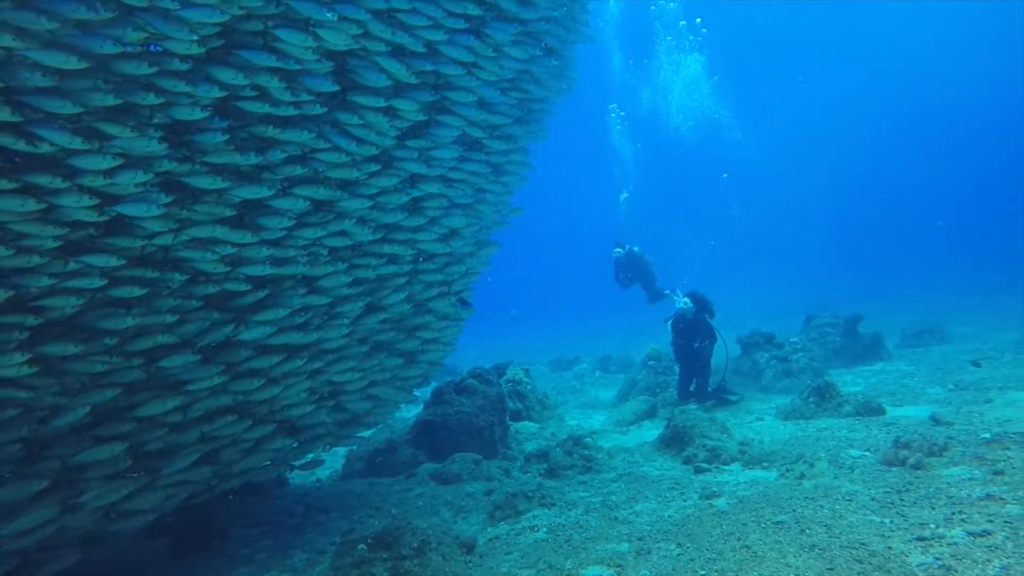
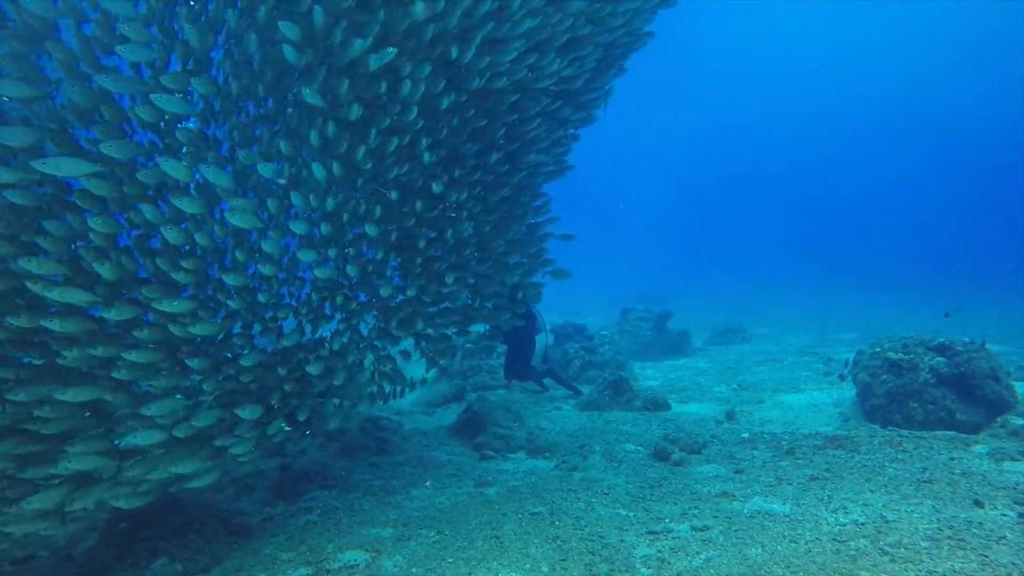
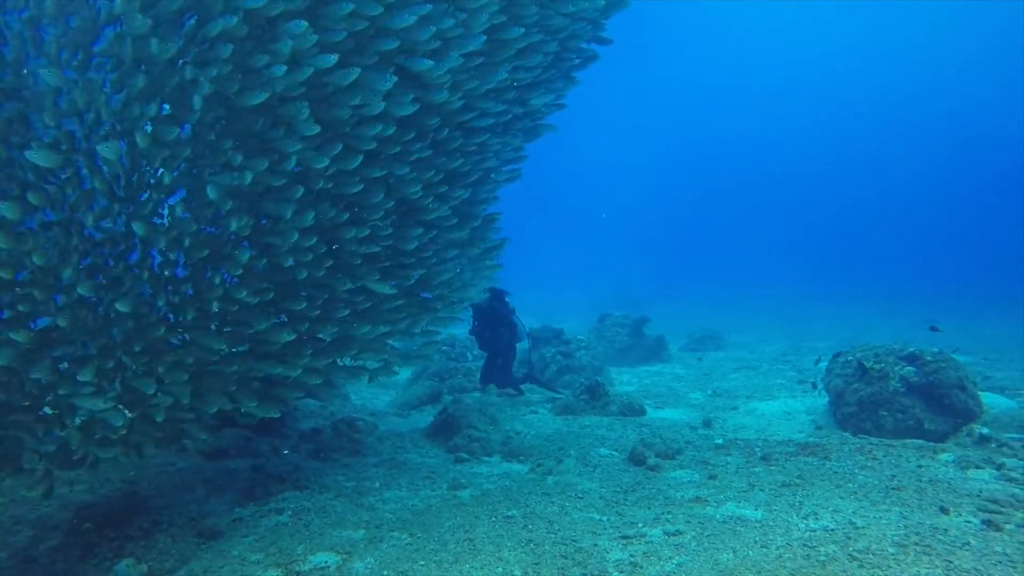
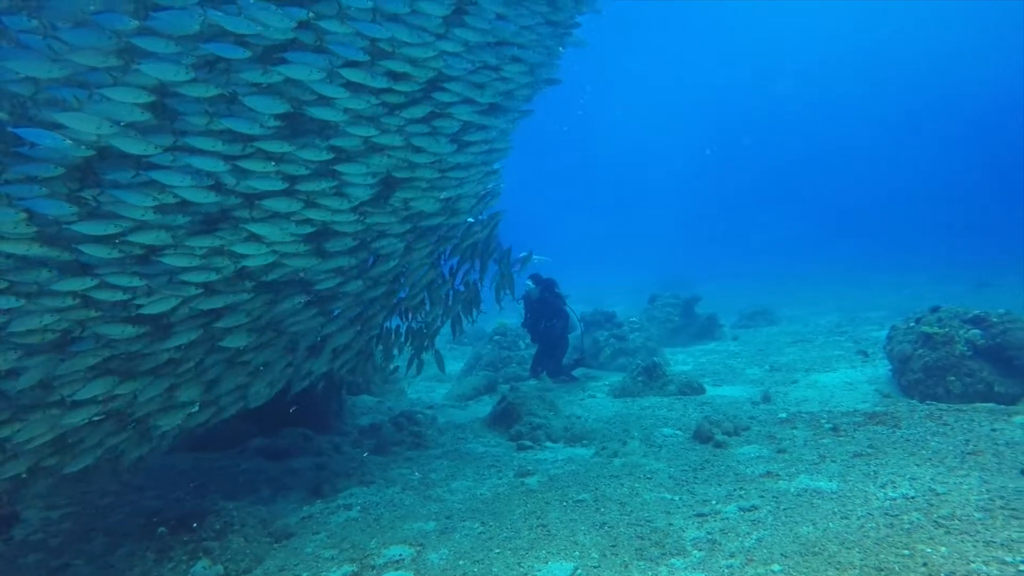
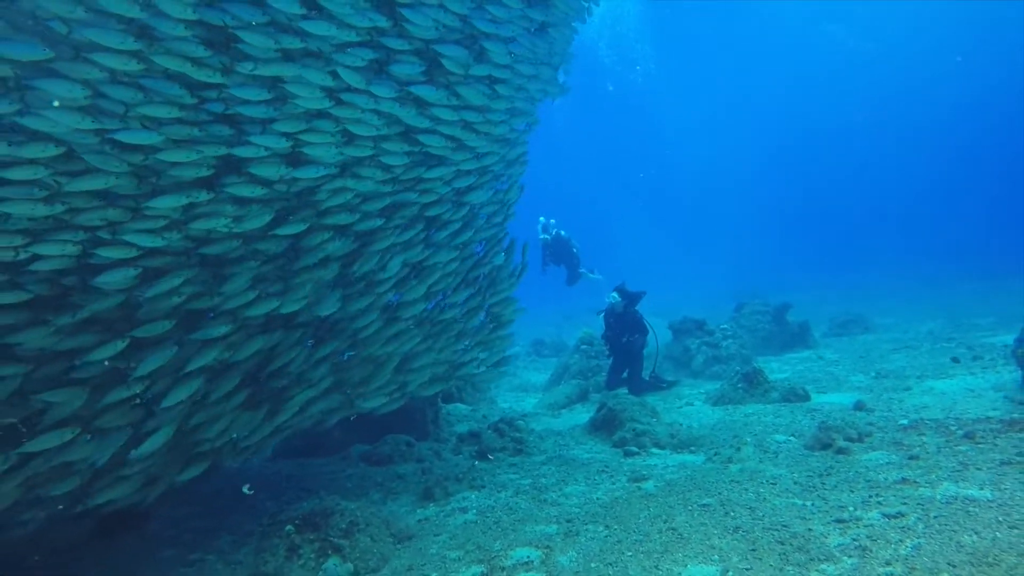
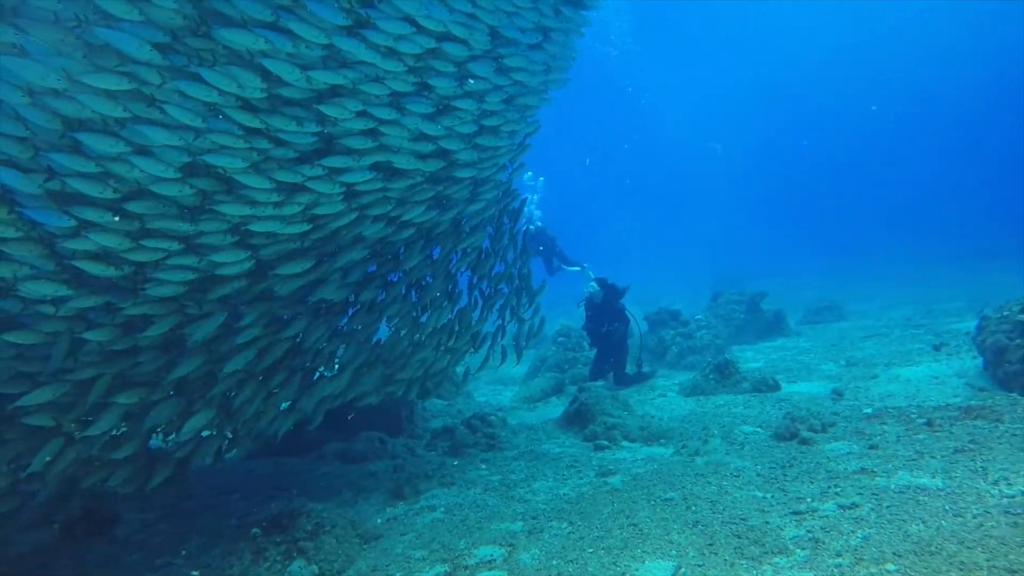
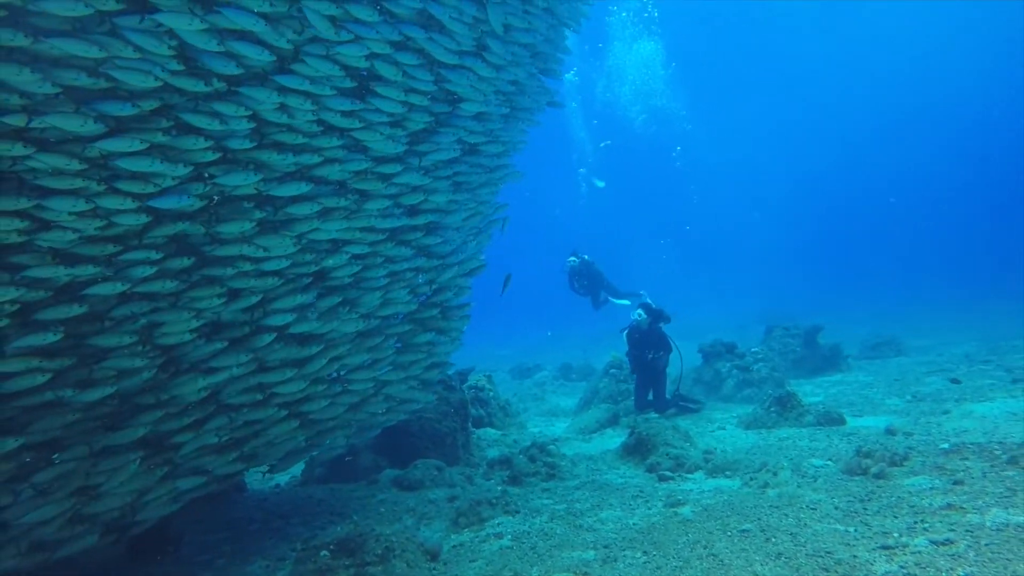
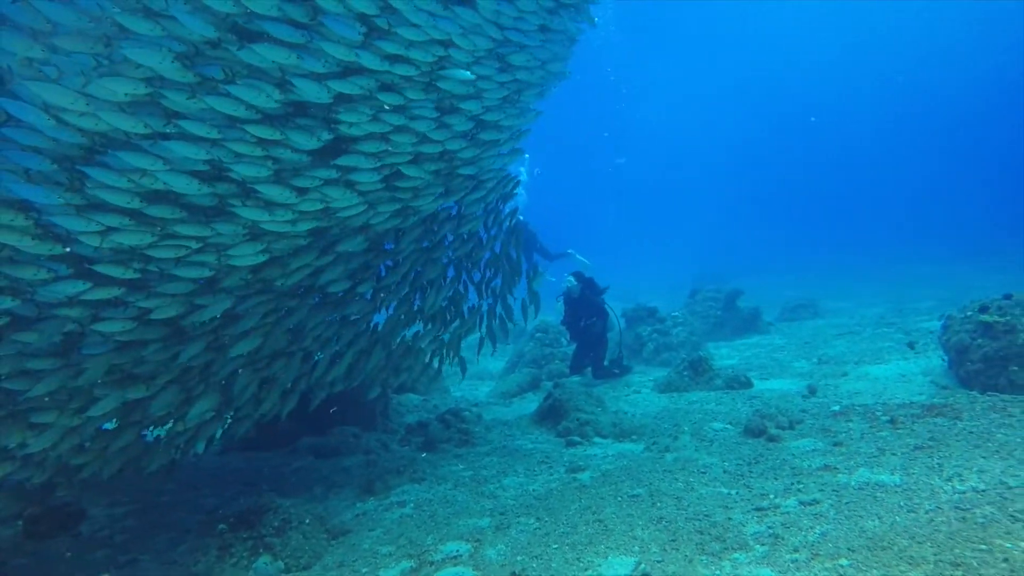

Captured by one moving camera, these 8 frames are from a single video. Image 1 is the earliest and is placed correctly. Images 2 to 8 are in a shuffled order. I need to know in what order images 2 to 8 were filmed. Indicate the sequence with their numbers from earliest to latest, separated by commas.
7, 5, 6, 8, 4, 3, 2
